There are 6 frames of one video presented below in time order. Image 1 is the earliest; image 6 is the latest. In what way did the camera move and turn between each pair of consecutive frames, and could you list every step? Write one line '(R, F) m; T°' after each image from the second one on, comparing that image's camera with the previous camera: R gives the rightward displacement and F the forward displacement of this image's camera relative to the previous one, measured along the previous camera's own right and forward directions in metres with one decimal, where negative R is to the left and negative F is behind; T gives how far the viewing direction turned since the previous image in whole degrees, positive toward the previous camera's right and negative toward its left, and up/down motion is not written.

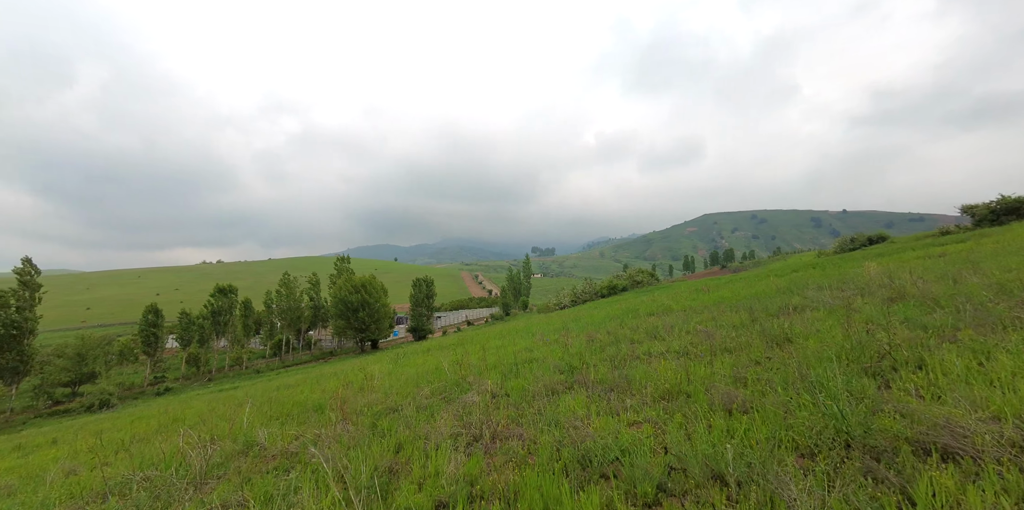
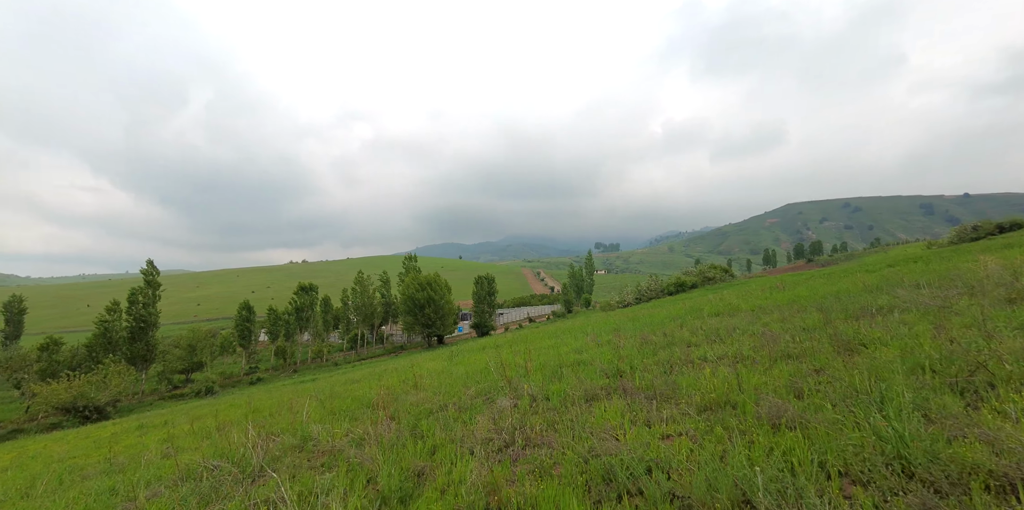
(+0.6, +0.1) m; -8°
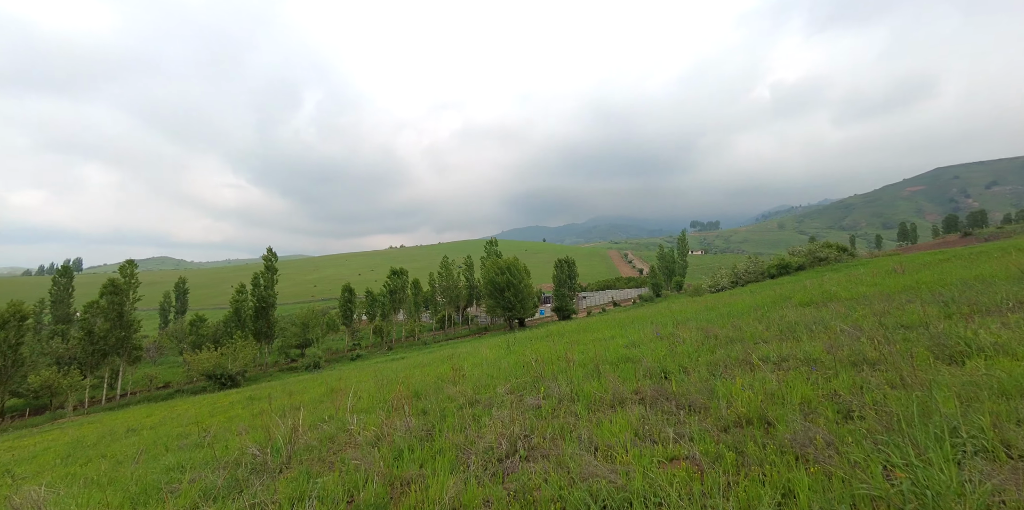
(+1.5, +0.7) m; -12°
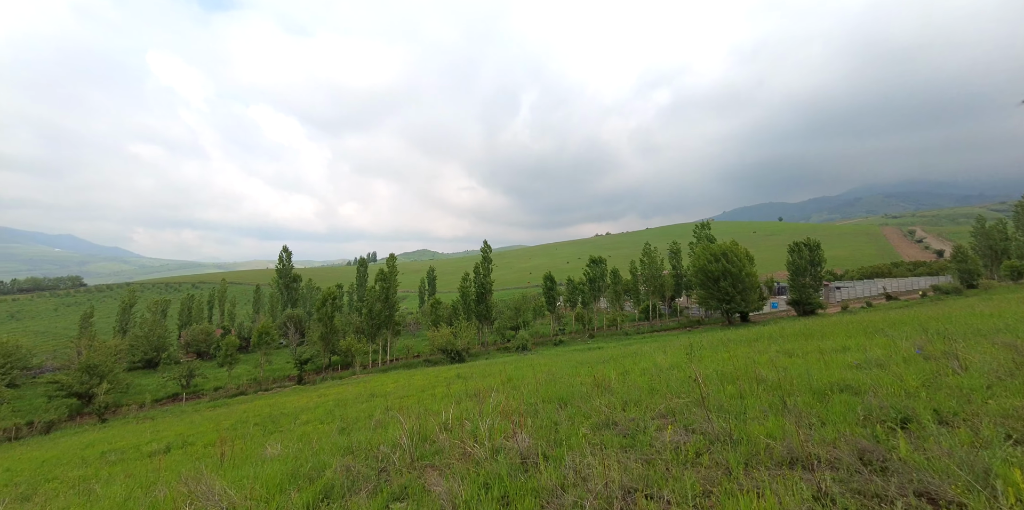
(+1.4, +2.1) m; -27°
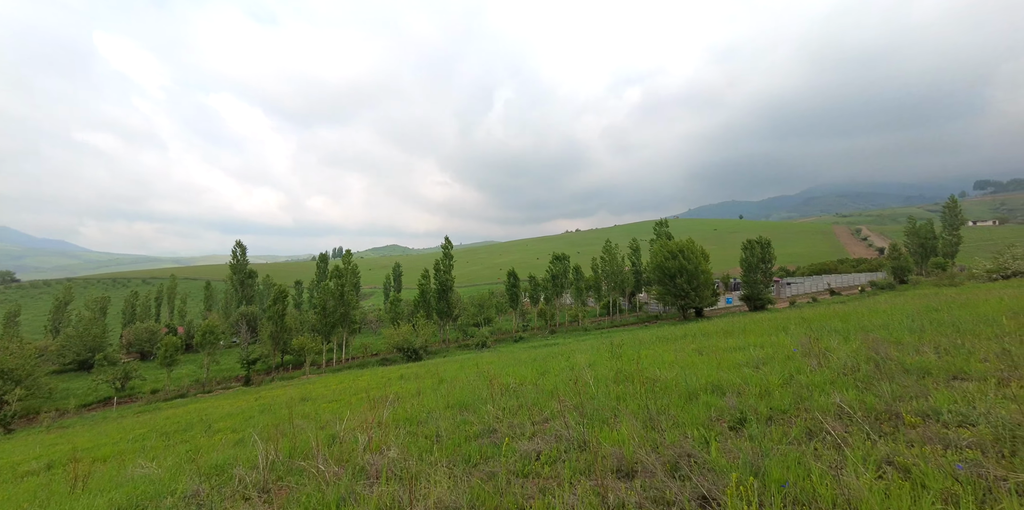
(+1.5, +0.3) m; +3°
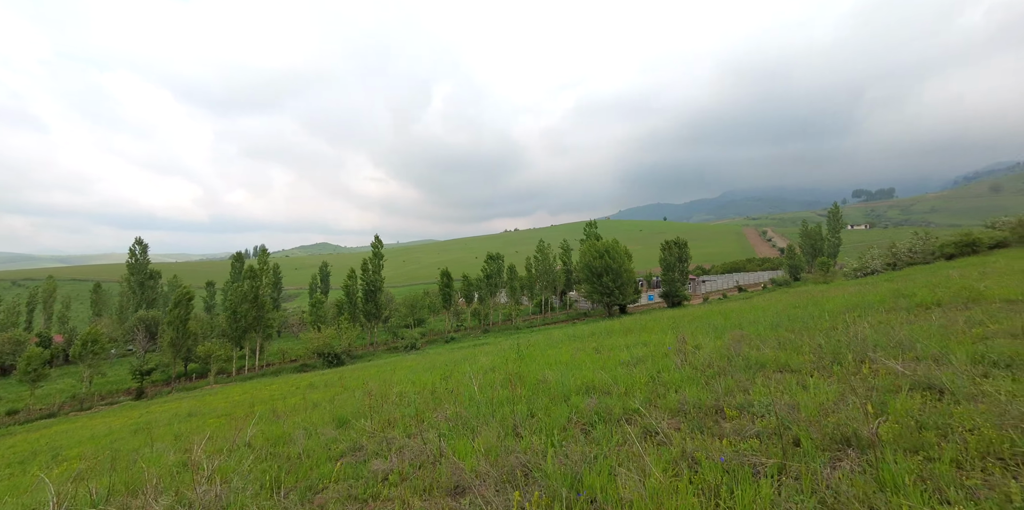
(+0.9, +0.2) m; +7°
